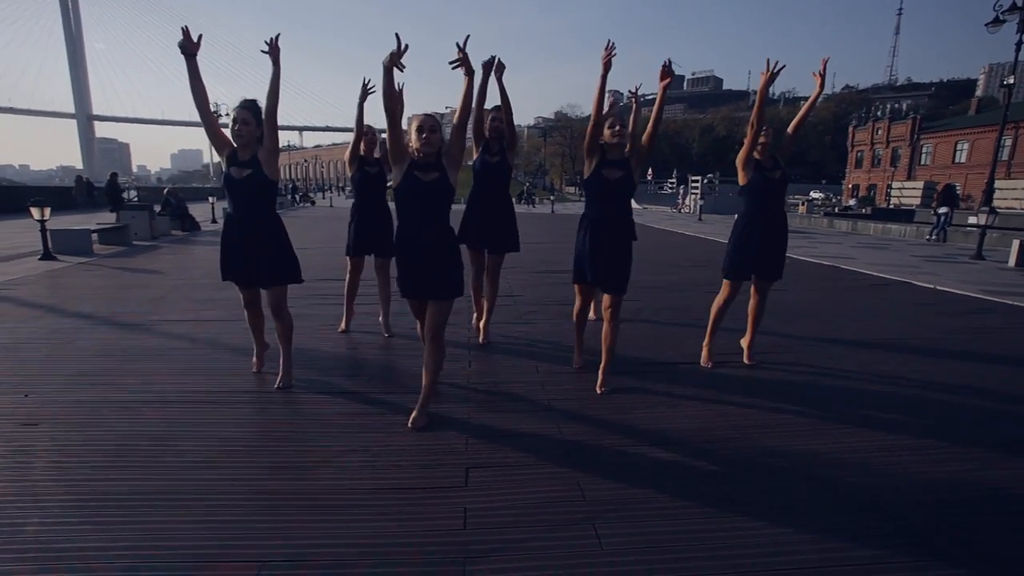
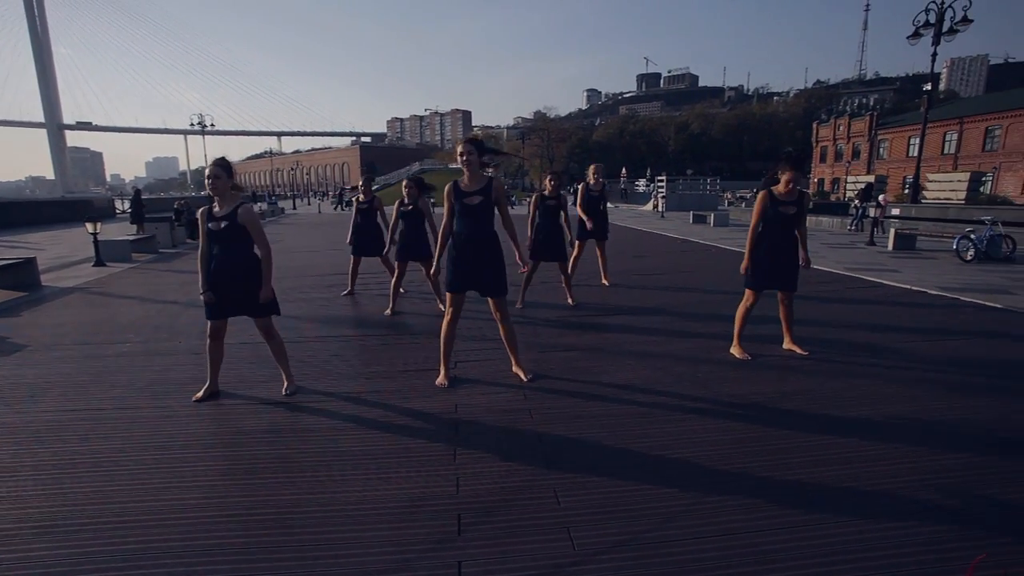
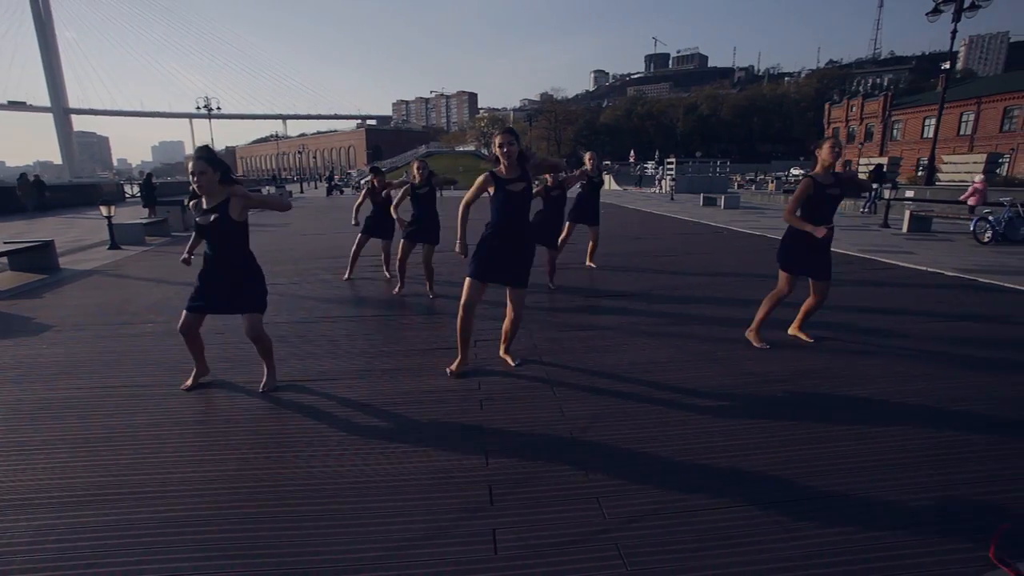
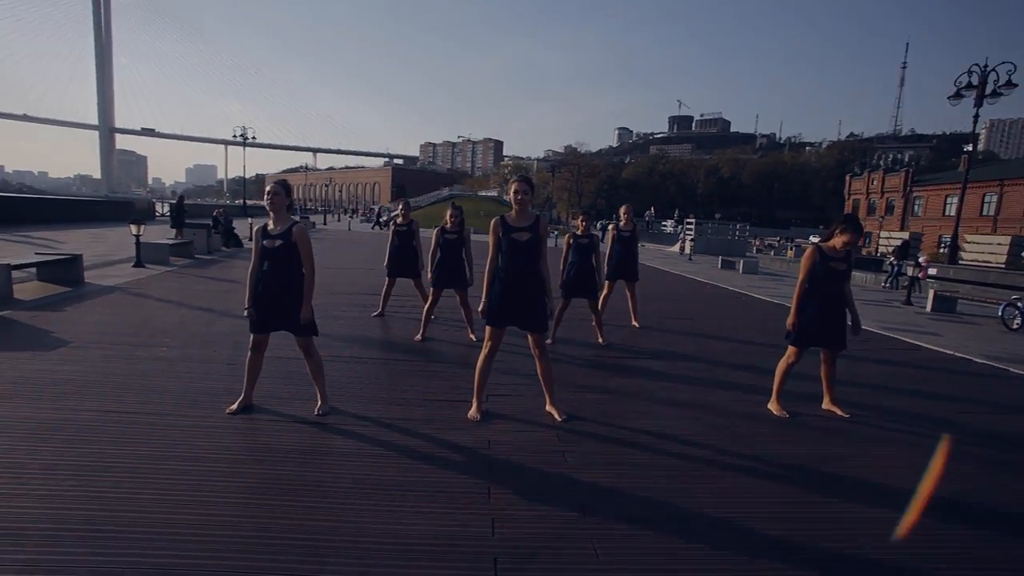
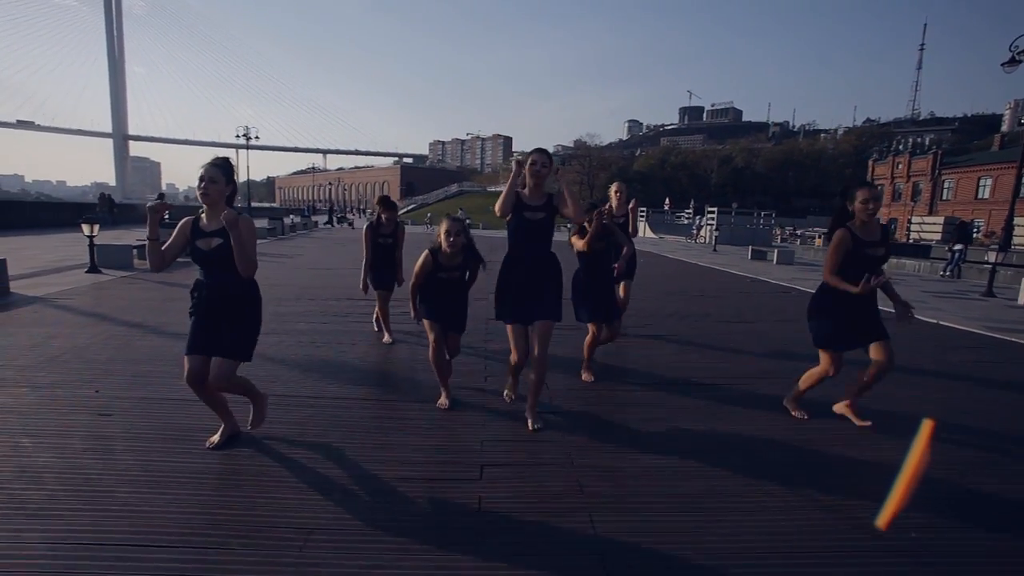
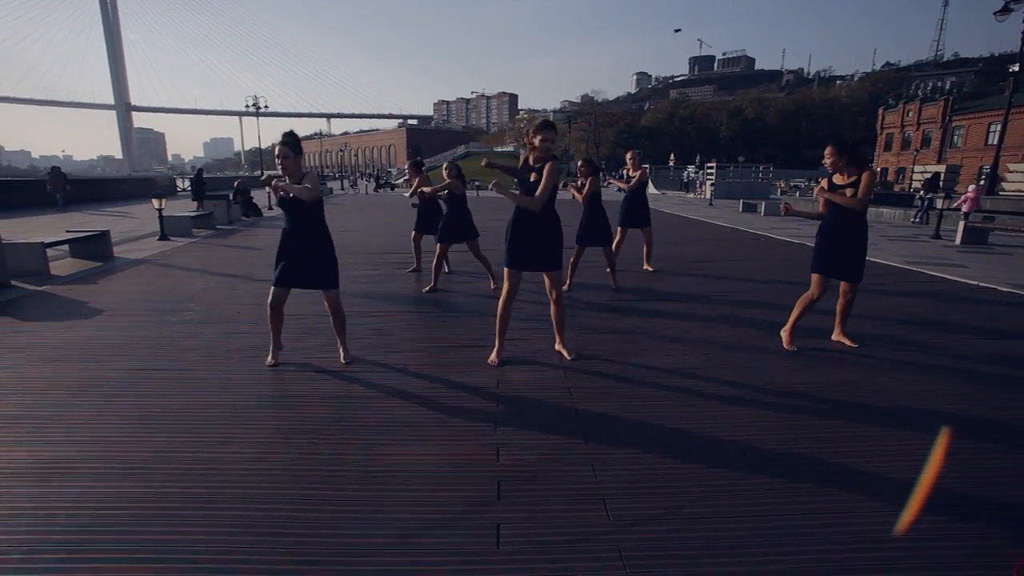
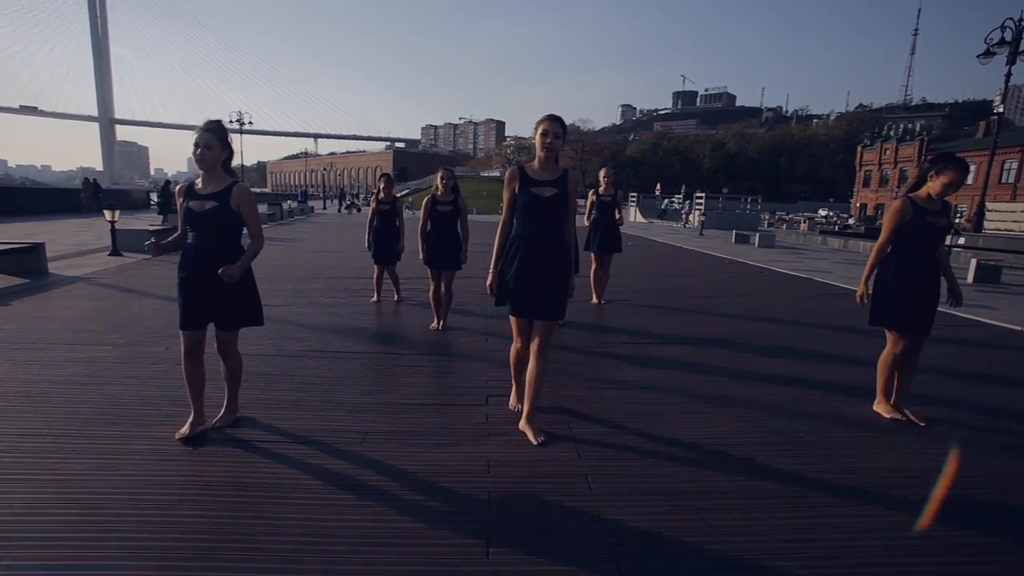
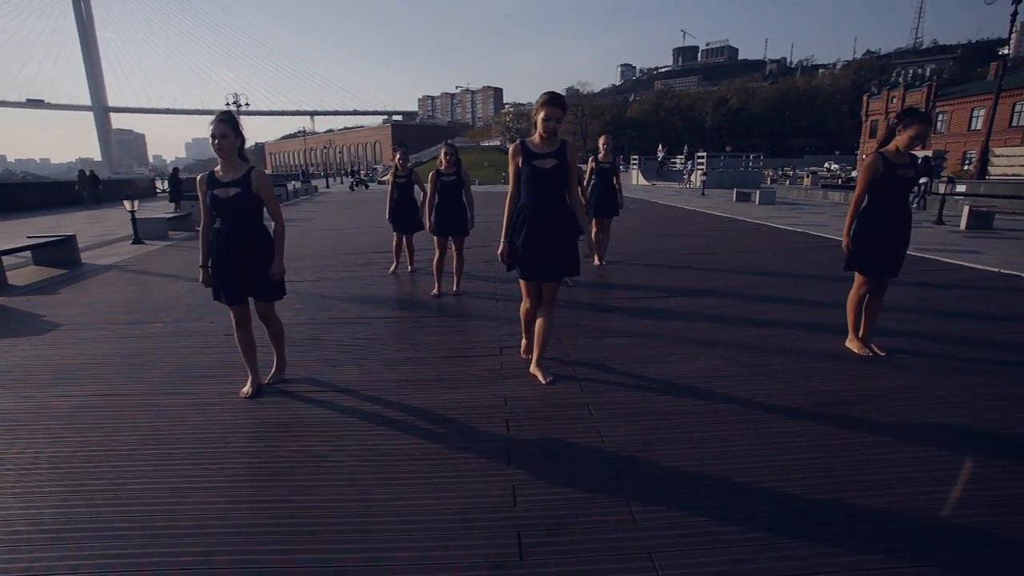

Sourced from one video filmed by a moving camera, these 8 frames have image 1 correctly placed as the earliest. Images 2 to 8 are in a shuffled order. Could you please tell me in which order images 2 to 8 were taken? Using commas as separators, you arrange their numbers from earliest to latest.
5, 7, 8, 3, 6, 2, 4
